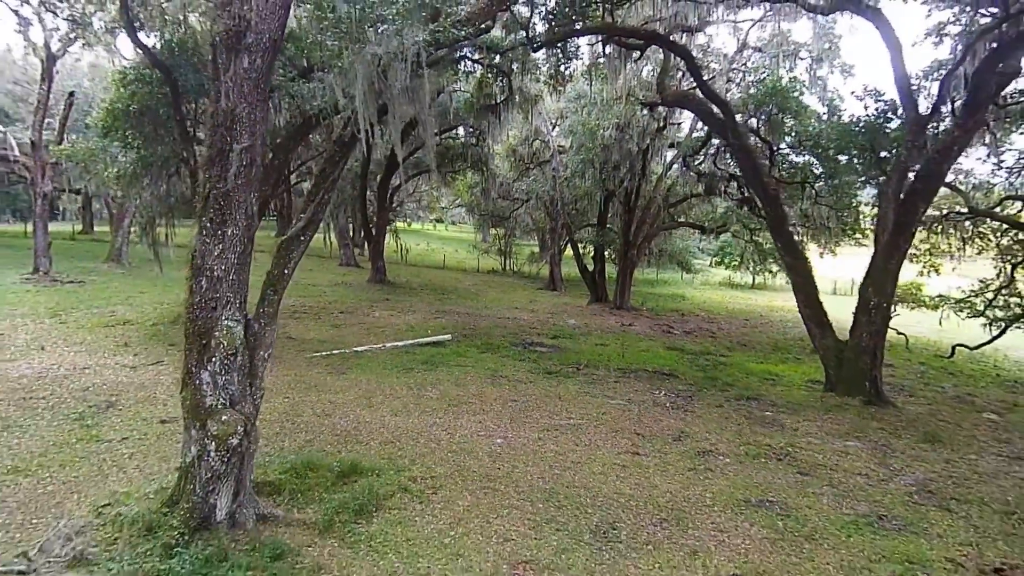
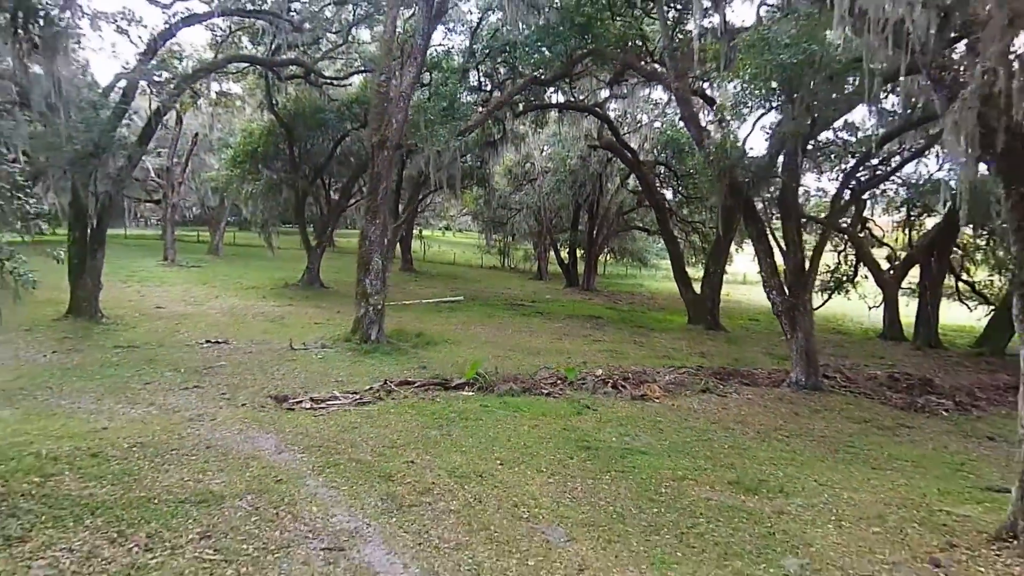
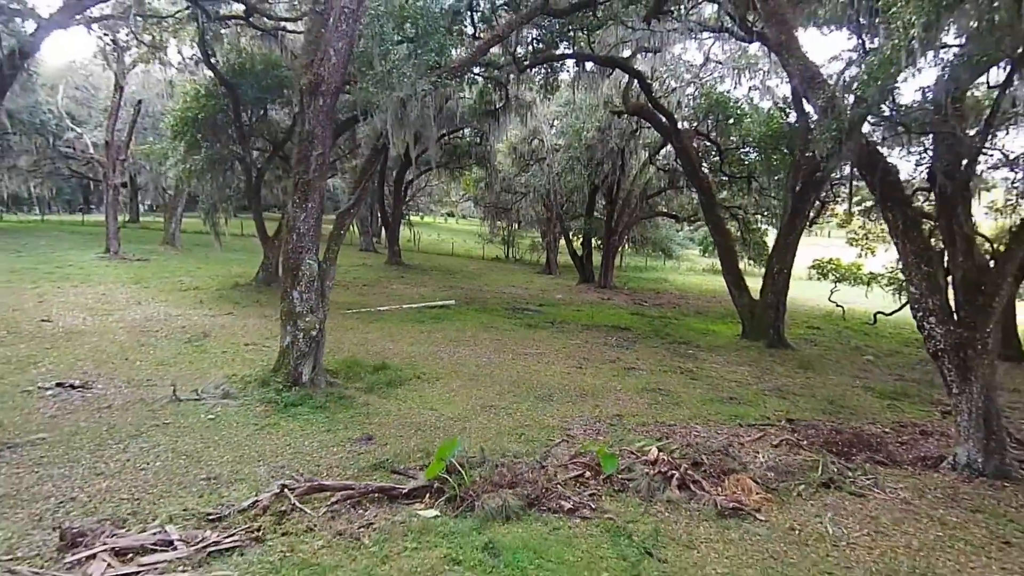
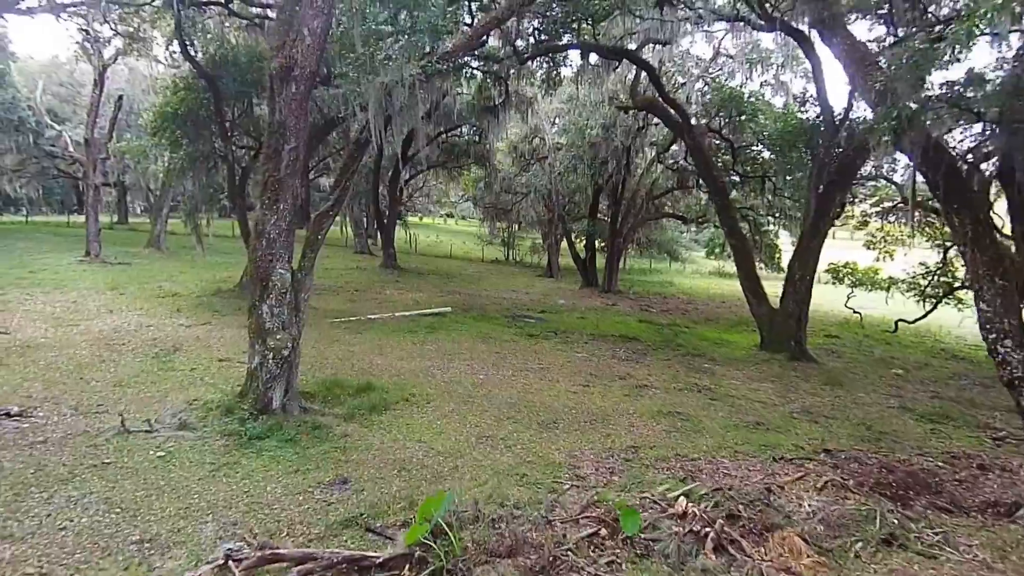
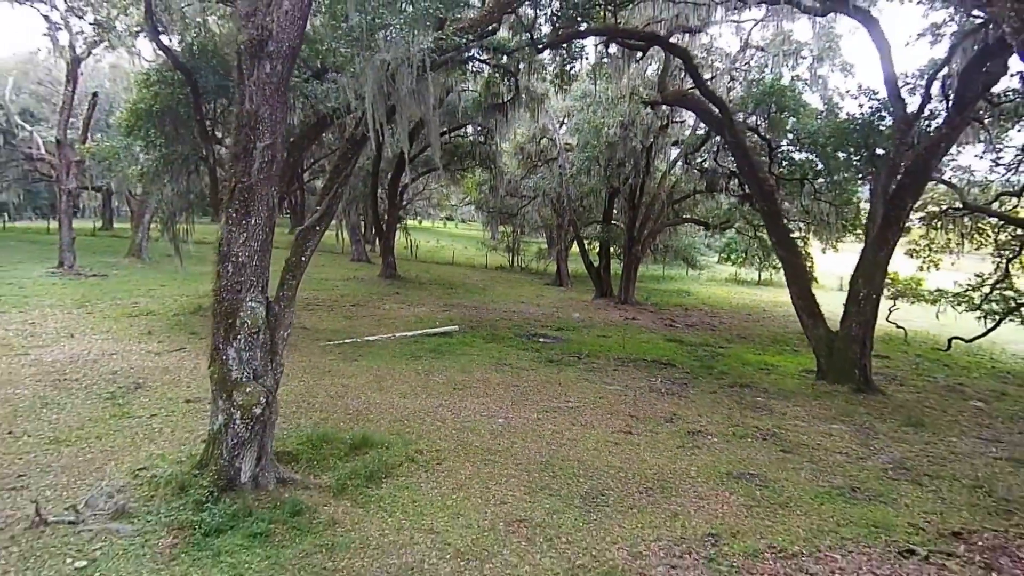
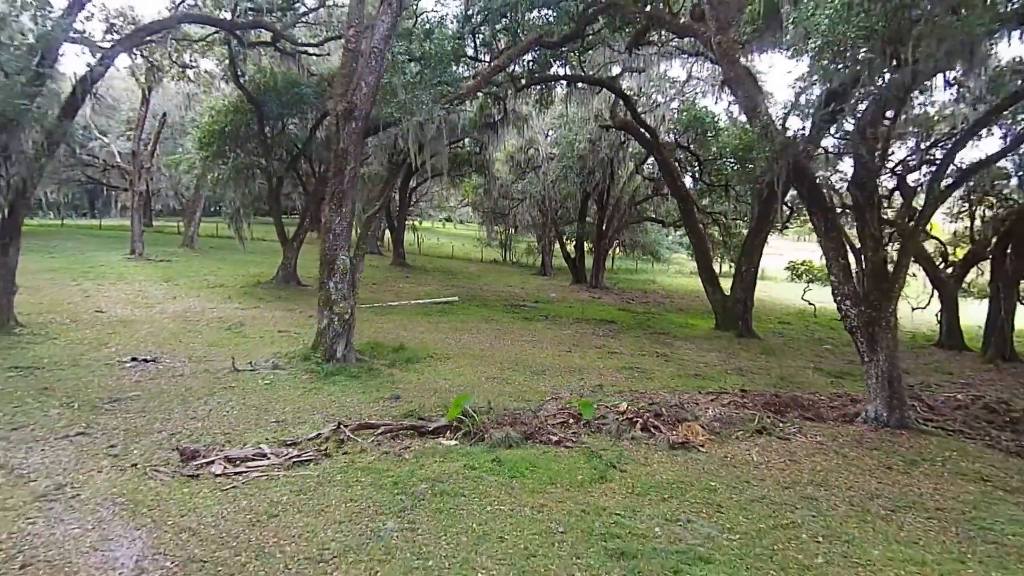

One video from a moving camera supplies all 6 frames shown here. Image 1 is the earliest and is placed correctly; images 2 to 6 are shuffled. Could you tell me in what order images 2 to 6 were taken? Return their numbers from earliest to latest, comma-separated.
5, 4, 3, 6, 2
